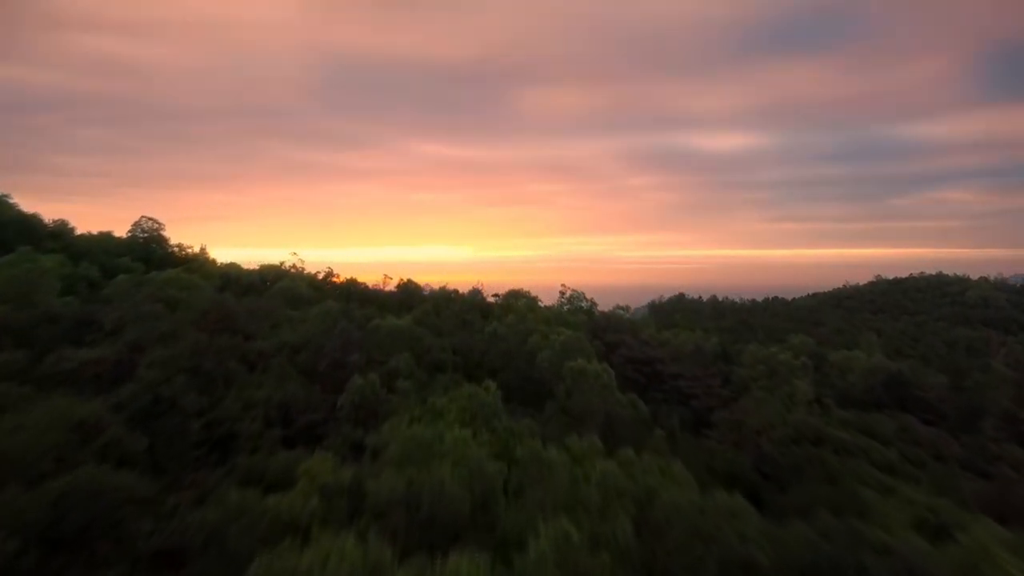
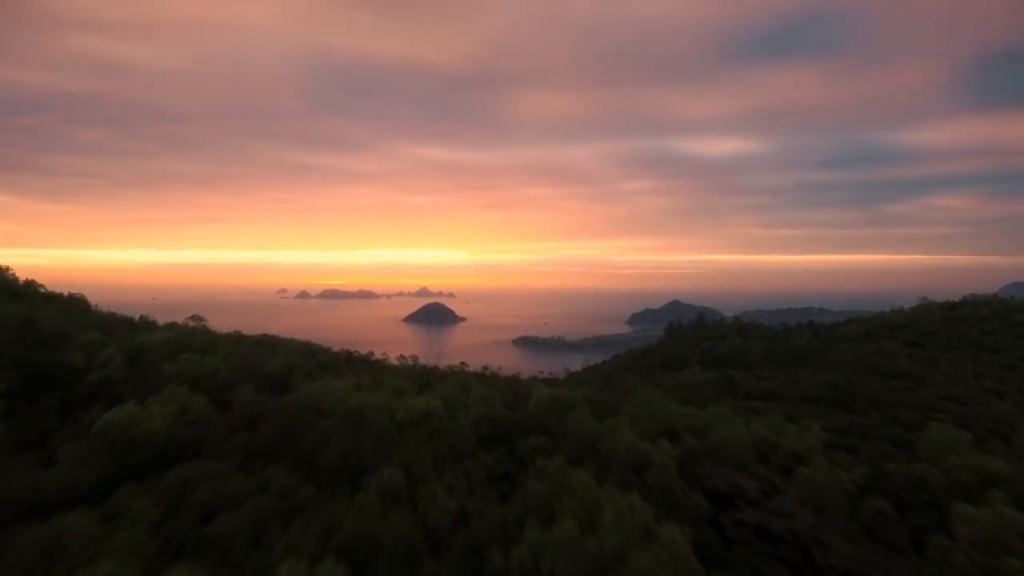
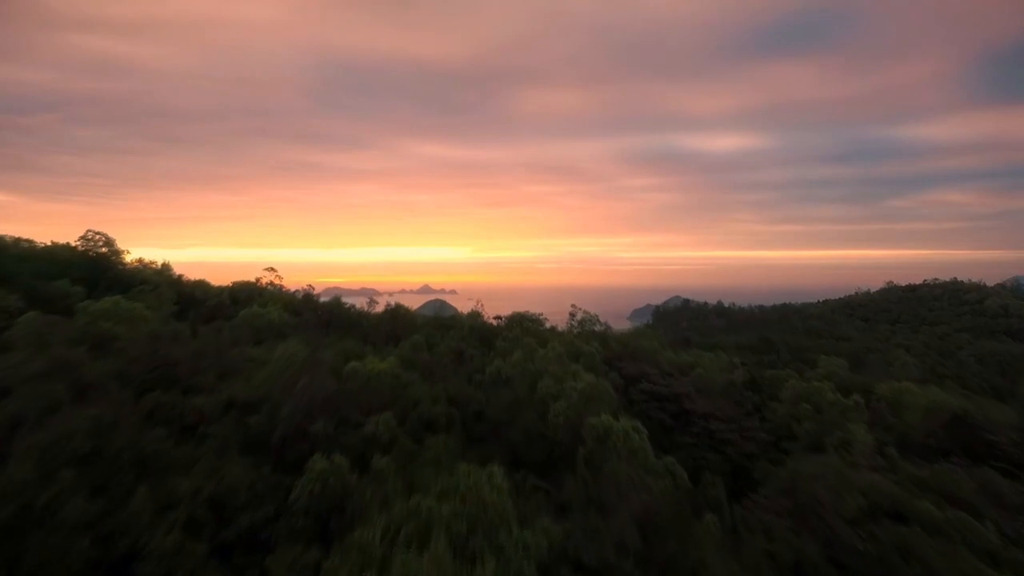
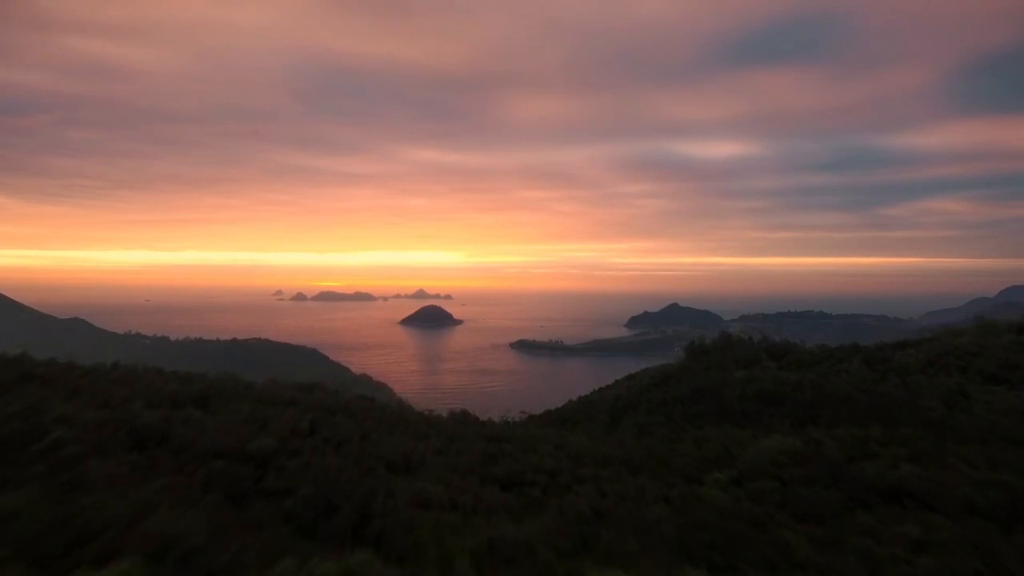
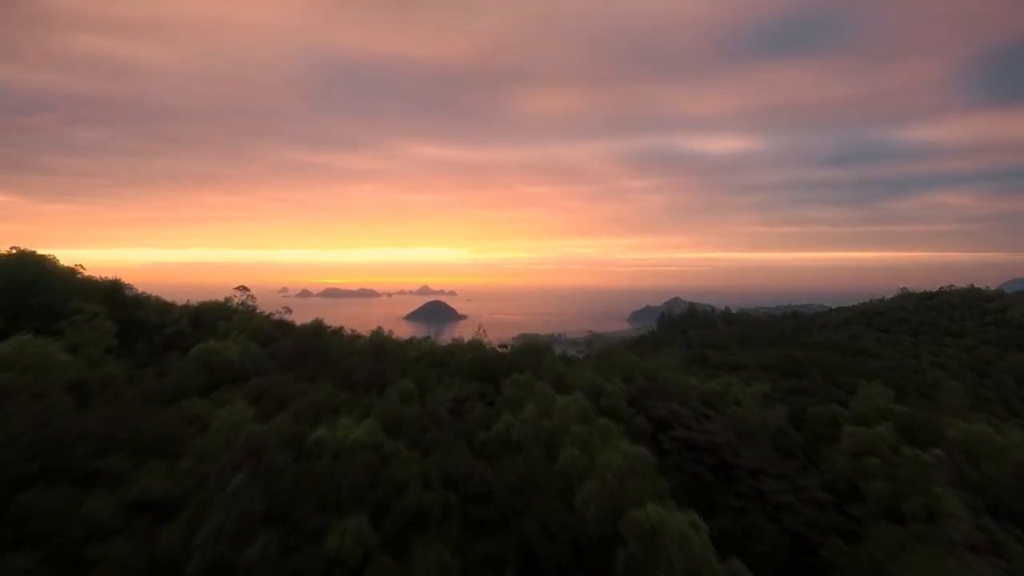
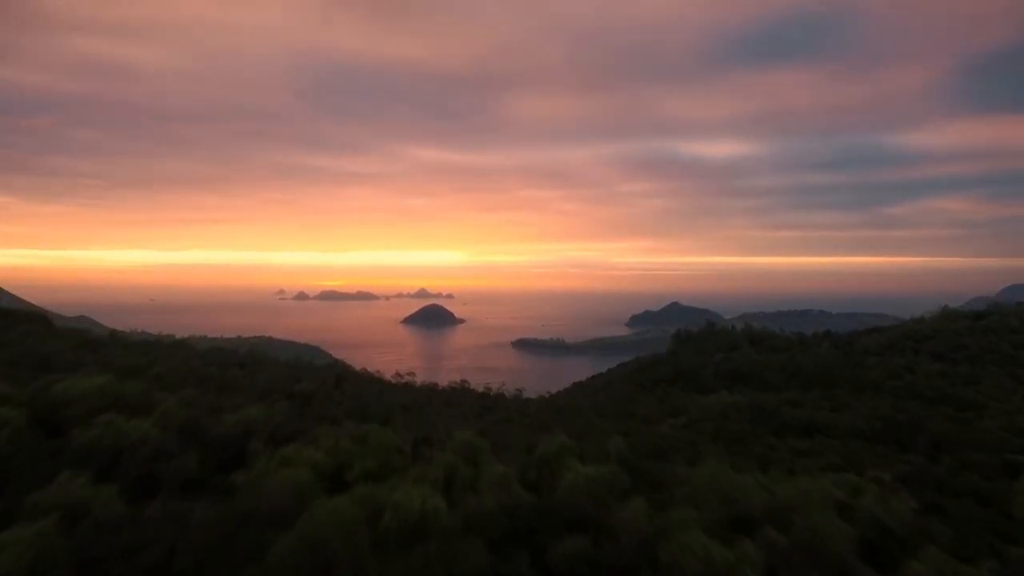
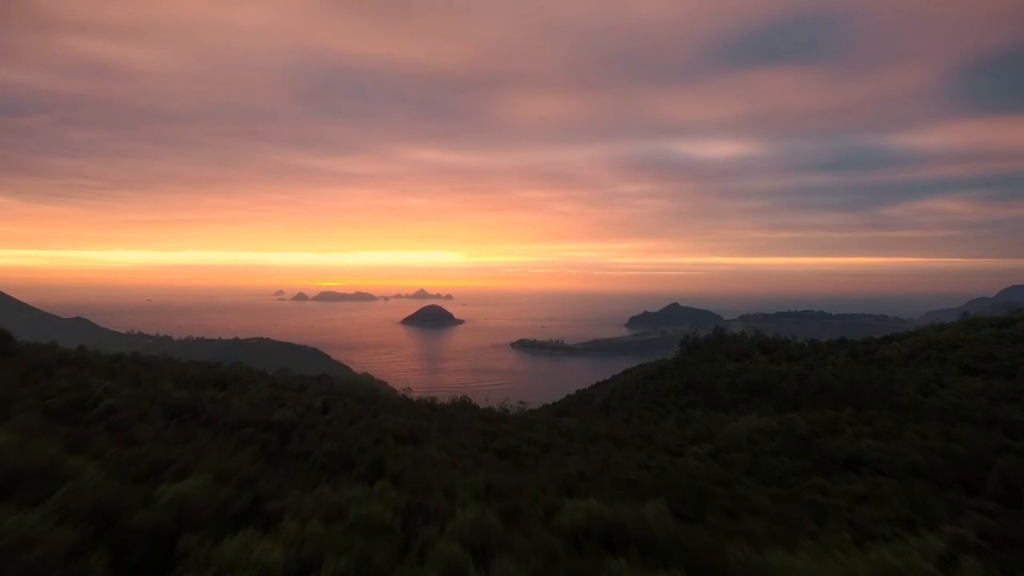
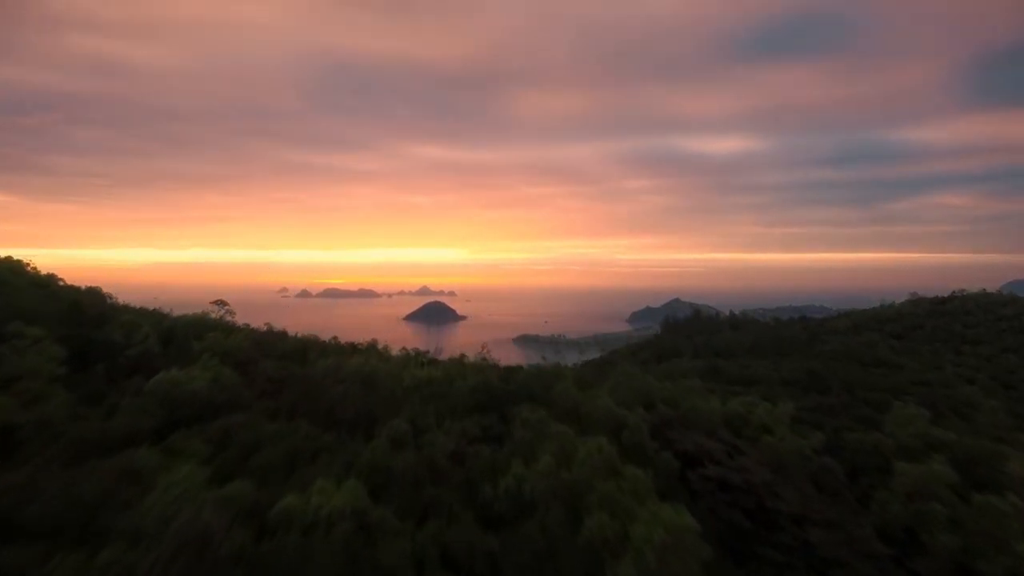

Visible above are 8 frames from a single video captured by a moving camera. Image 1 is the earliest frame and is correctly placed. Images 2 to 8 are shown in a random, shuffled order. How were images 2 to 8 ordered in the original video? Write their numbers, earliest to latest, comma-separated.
3, 5, 8, 2, 6, 7, 4
